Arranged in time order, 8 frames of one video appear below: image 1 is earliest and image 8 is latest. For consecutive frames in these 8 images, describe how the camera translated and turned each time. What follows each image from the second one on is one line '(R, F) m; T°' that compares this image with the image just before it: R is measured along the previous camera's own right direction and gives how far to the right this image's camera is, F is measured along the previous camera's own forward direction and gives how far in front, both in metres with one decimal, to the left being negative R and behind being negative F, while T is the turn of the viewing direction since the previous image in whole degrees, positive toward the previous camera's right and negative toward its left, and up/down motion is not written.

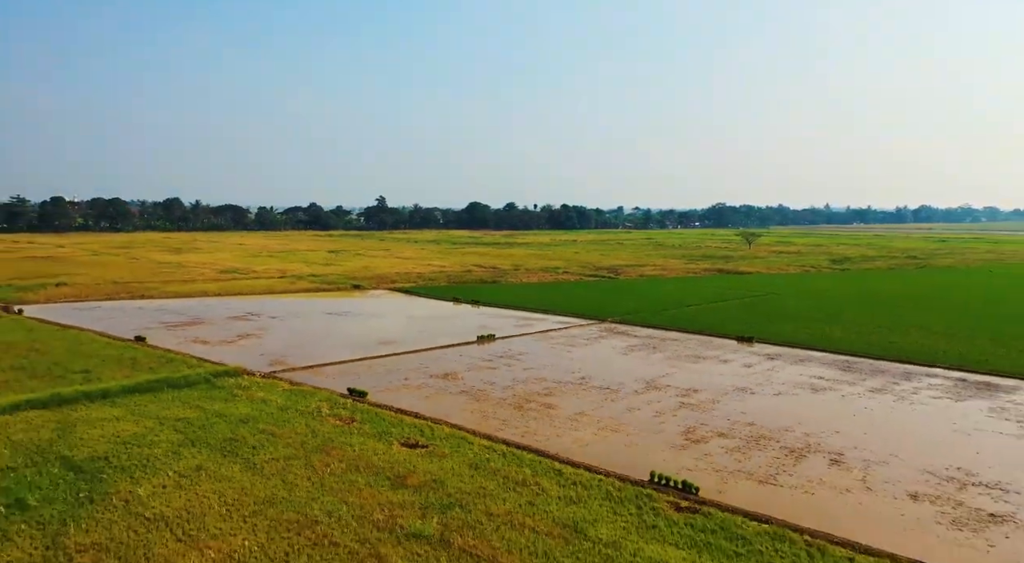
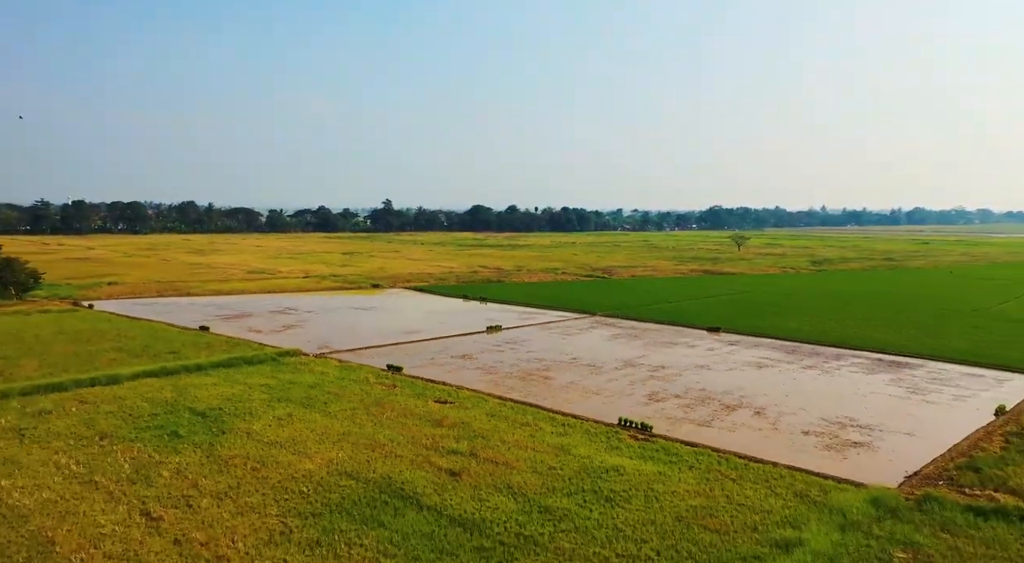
(-0.1, -3.3) m; 0°
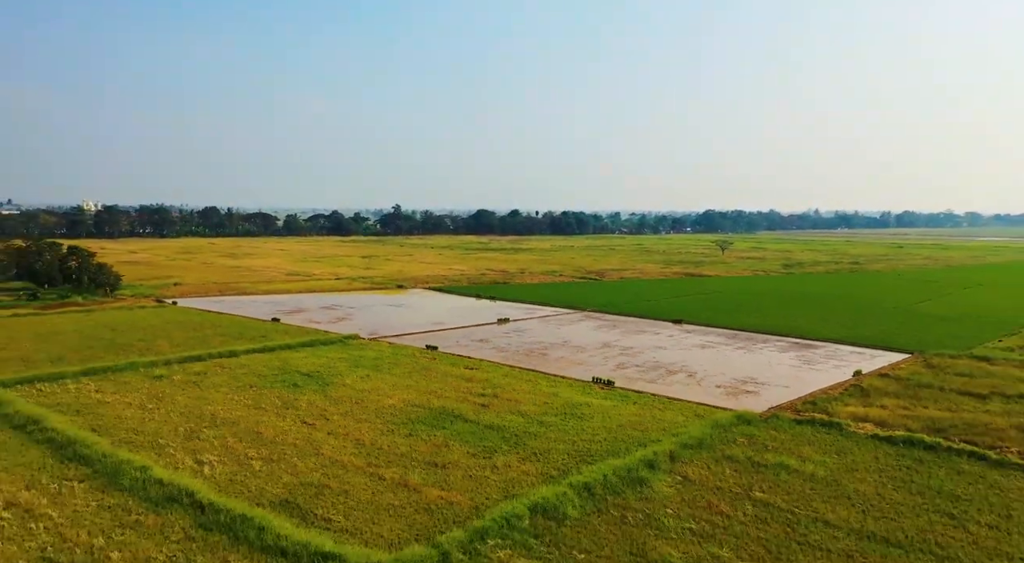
(-0.2, -5.6) m; 0°
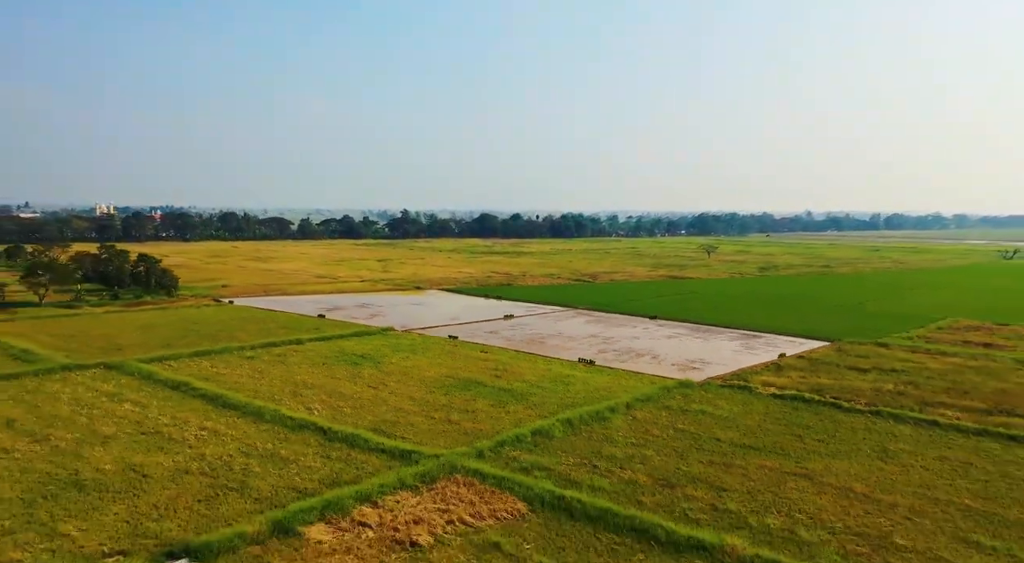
(-0.2, -5.6) m; 0°
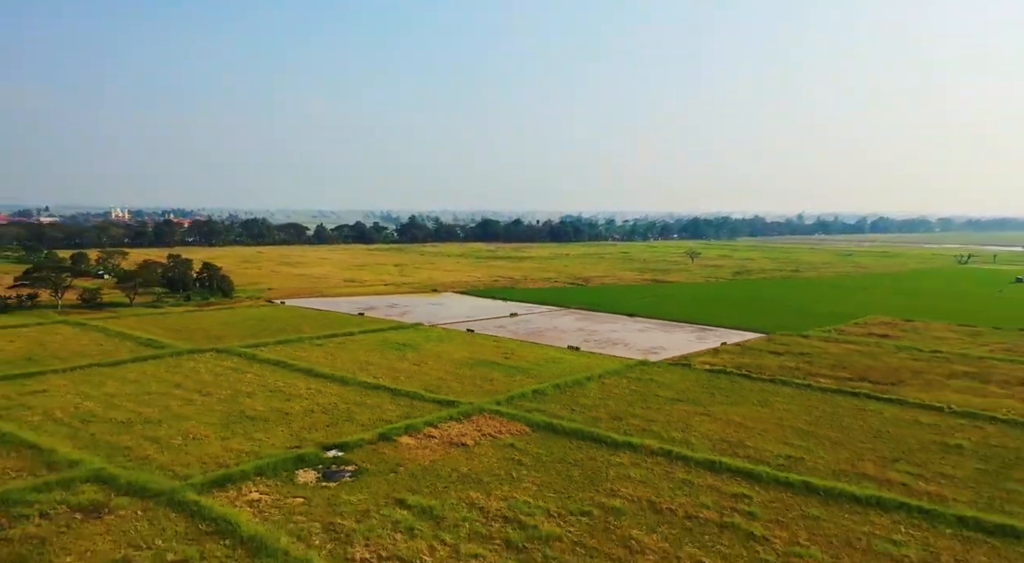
(-0.2, -7.3) m; 0°
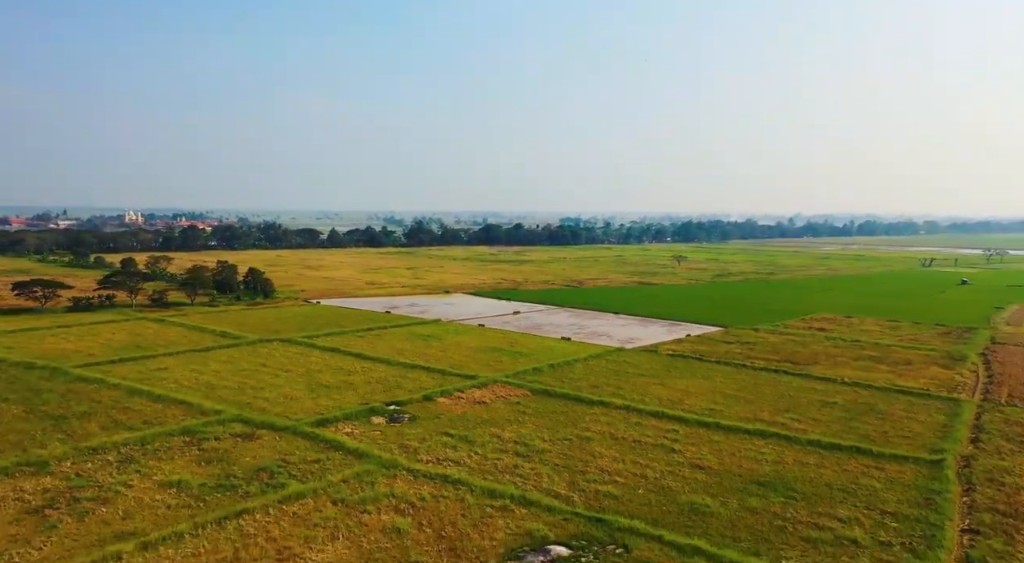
(-0.2, -7.0) m; 0°
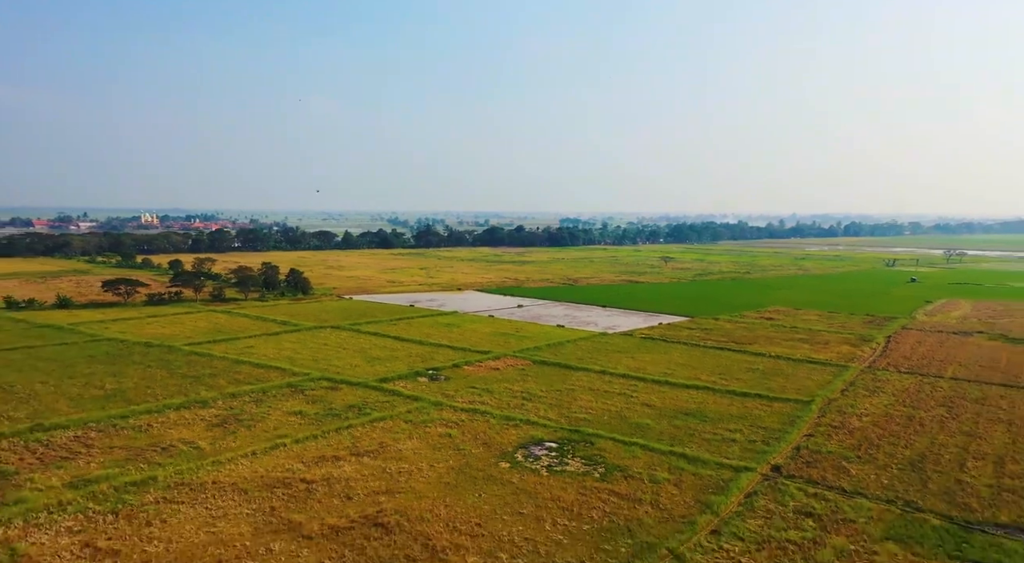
(-0.3, -8.5) m; 0°
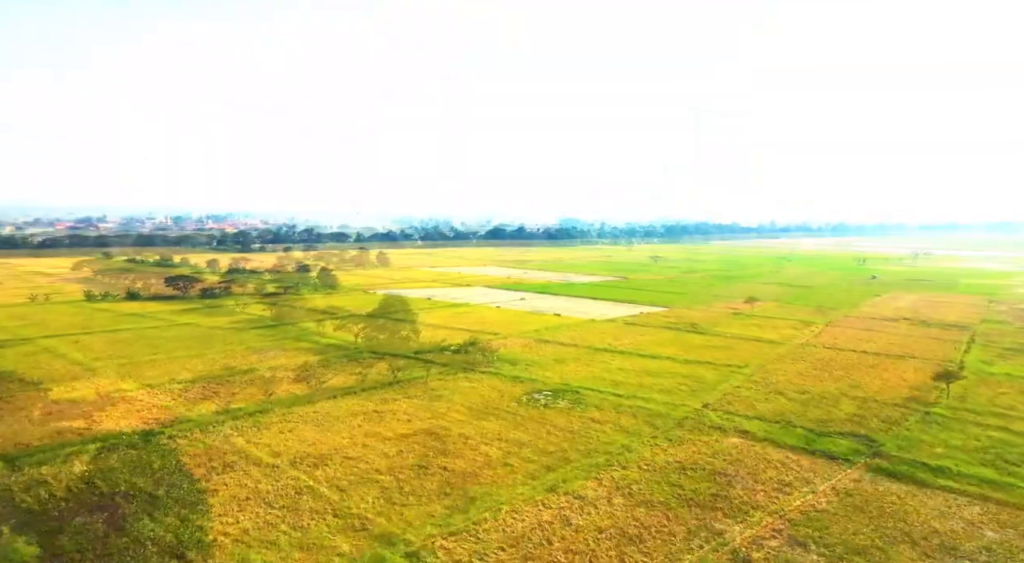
(-0.2, -8.3) m; 0°
